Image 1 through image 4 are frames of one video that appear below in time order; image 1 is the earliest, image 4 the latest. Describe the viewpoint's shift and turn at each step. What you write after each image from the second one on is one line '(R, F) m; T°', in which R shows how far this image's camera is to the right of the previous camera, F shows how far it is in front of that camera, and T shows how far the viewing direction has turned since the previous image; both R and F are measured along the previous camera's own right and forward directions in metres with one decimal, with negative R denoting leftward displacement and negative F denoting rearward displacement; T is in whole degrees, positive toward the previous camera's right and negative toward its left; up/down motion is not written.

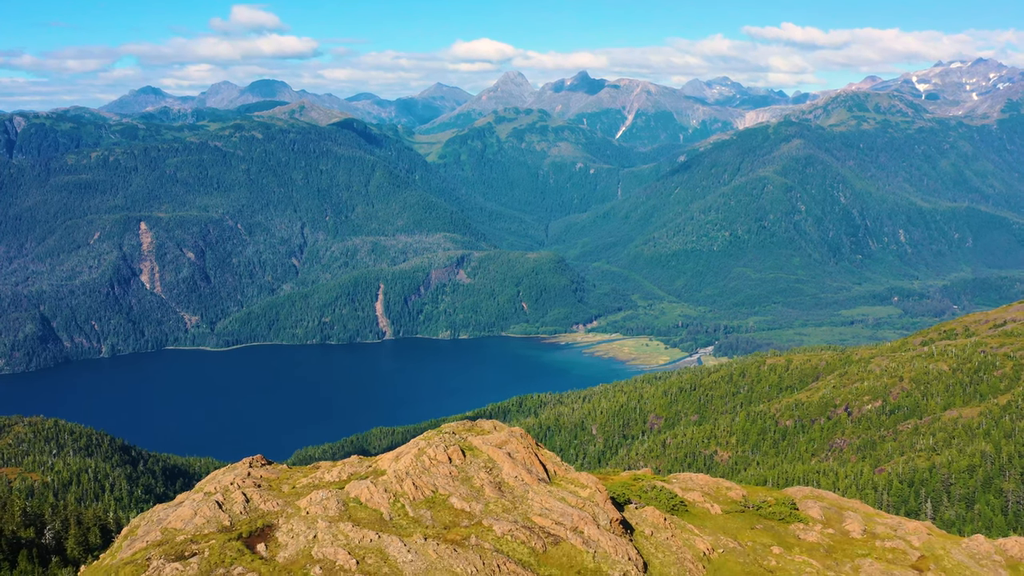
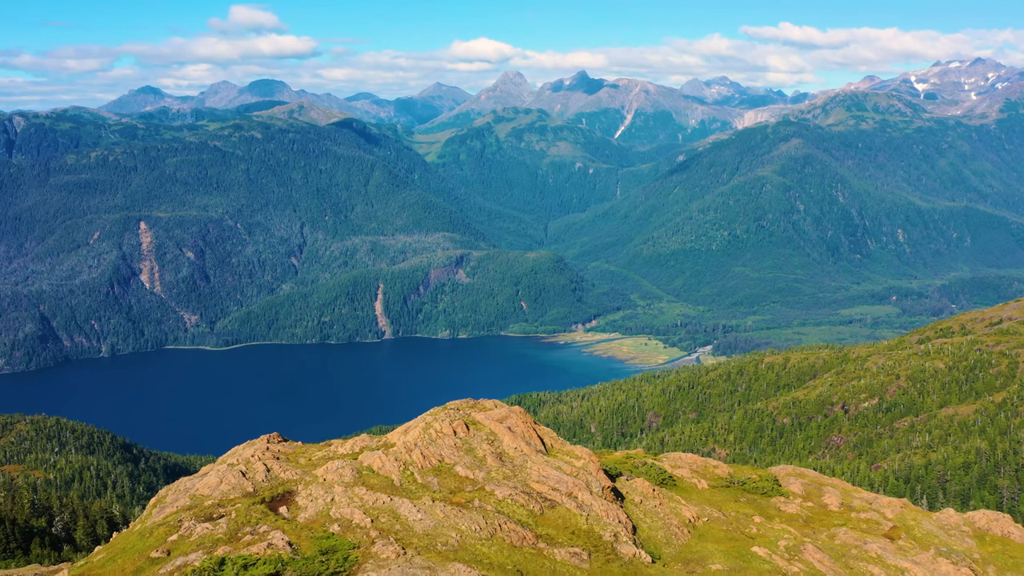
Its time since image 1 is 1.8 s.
(-0.1, -4.8) m; 0°
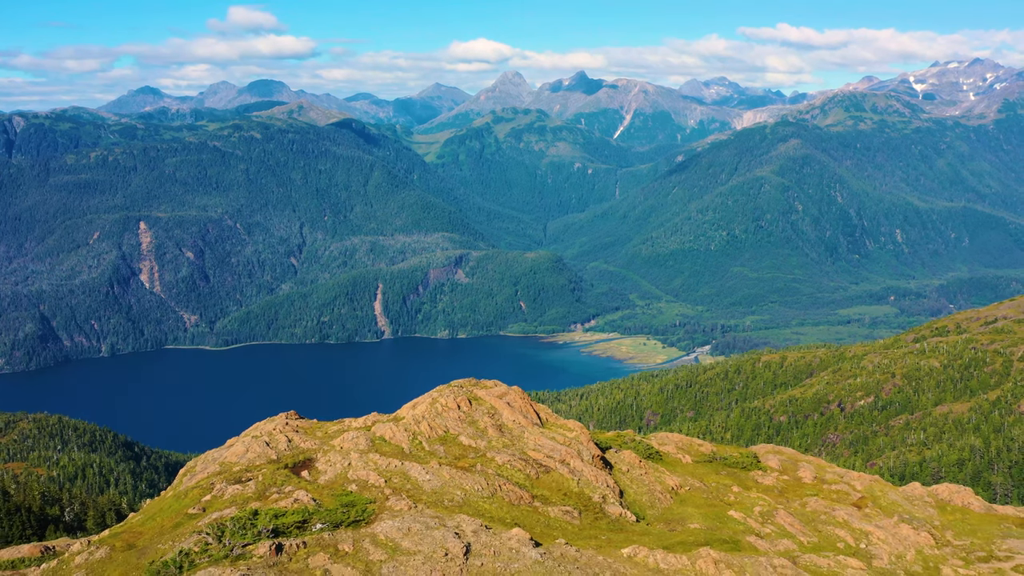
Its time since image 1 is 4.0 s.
(0.0, -6.2) m; 0°
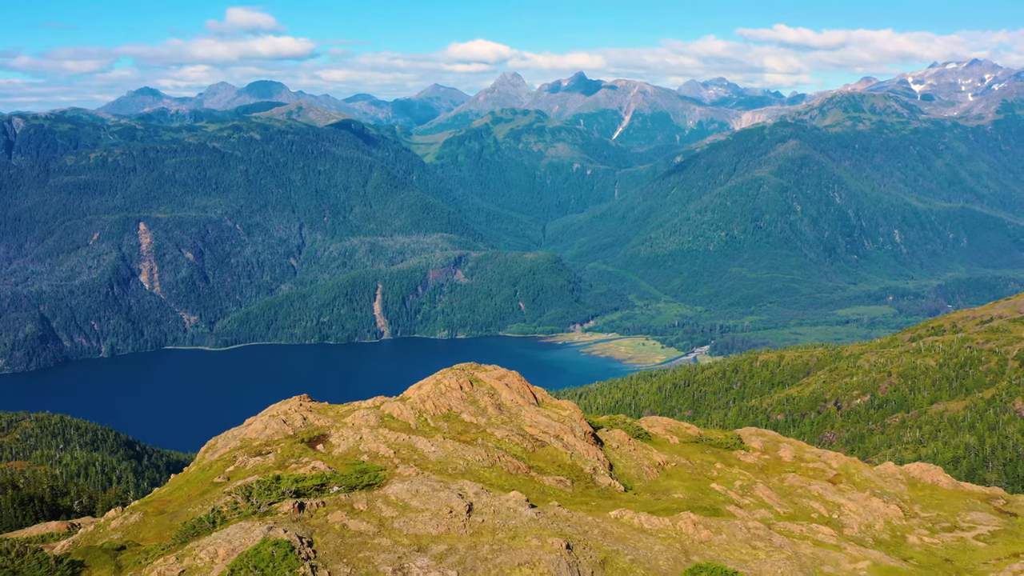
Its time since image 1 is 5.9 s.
(+0.1, -5.5) m; 0°
